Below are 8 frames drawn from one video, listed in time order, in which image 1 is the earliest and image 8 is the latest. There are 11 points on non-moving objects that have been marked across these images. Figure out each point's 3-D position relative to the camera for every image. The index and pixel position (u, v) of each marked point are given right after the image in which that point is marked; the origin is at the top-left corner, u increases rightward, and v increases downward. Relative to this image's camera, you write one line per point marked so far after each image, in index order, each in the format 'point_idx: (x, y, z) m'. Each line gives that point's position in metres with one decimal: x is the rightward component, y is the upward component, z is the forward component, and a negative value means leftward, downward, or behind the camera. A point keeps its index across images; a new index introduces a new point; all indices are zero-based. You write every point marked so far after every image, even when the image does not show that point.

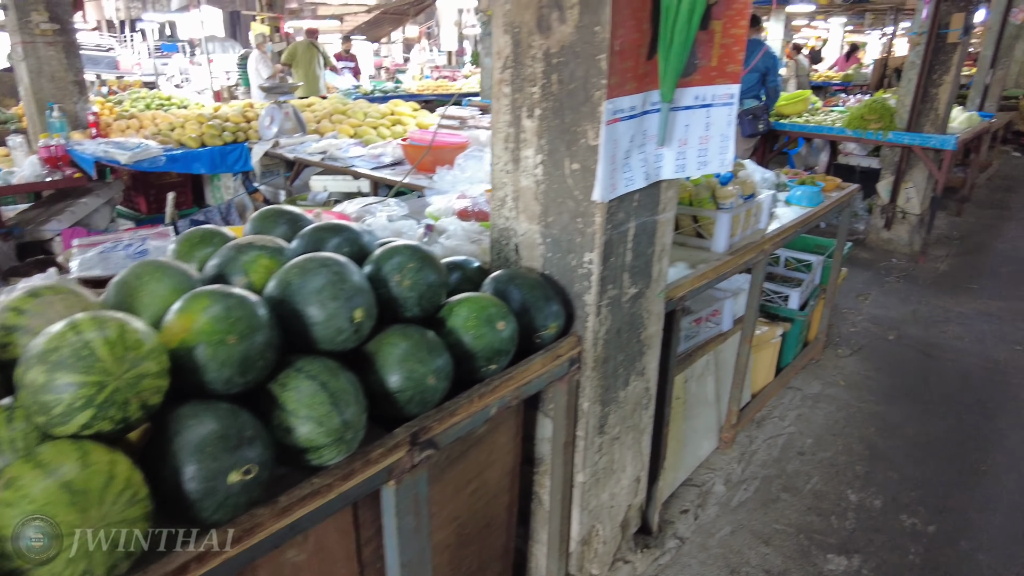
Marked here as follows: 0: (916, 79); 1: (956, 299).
0: (+2.6, +1.3, +4.3) m
1: (+2.6, -0.1, +3.8) m
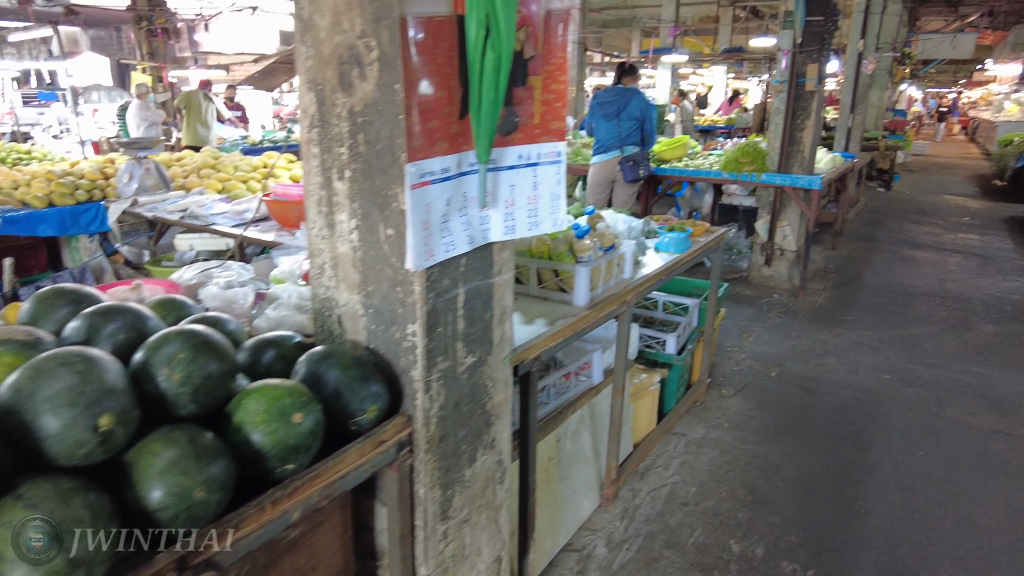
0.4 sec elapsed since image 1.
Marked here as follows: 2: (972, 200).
0: (+1.8, +1.1, +4.5) m
1: (+1.9, -0.3, +4.0) m
2: (+6.5, +1.3, +9.3) m
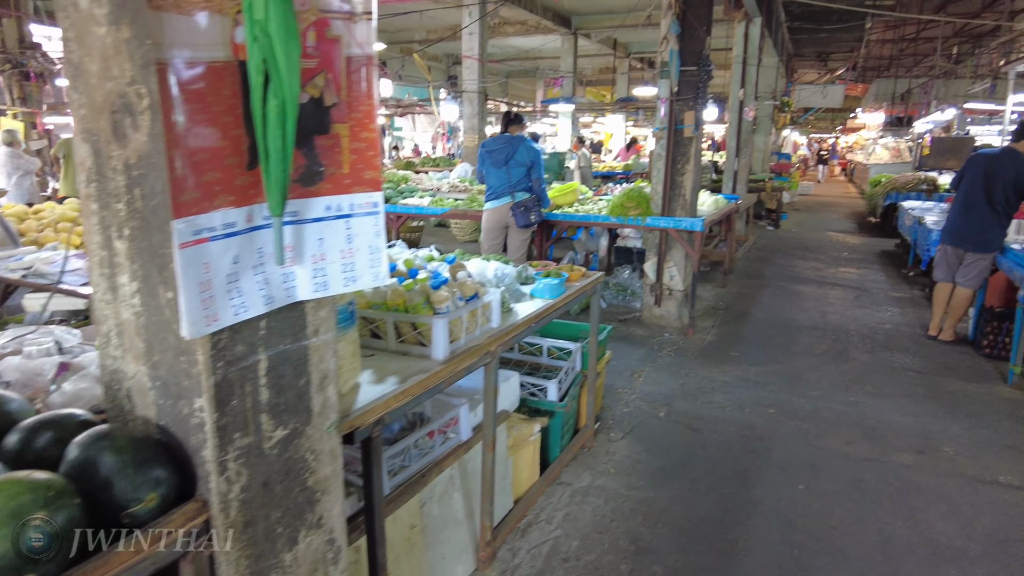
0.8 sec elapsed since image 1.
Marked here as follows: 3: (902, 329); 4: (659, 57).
0: (+1.1, +0.8, +4.7) m
1: (+1.3, -0.5, +4.1) m
2: (+5.1, +0.8, +10.0) m
3: (+3.2, -0.3, +5.4) m
4: (+1.0, +1.6, +4.6) m
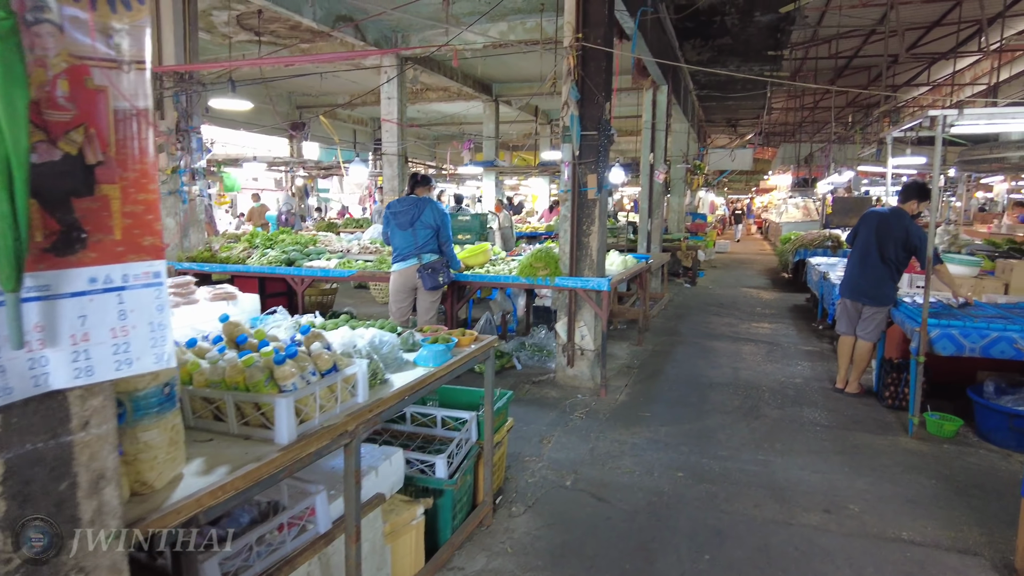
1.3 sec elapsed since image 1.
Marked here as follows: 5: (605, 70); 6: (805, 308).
0: (+0.4, +0.4, +4.7) m
1: (+0.7, -0.9, +4.0) m
2: (+3.9, 0.0, +10.3) m
3: (+2.5, -0.8, +5.5) m
4: (+0.3, +1.2, +4.7) m
5: (+0.6, +1.5, +4.5) m
6: (+3.9, -0.3, +8.8) m
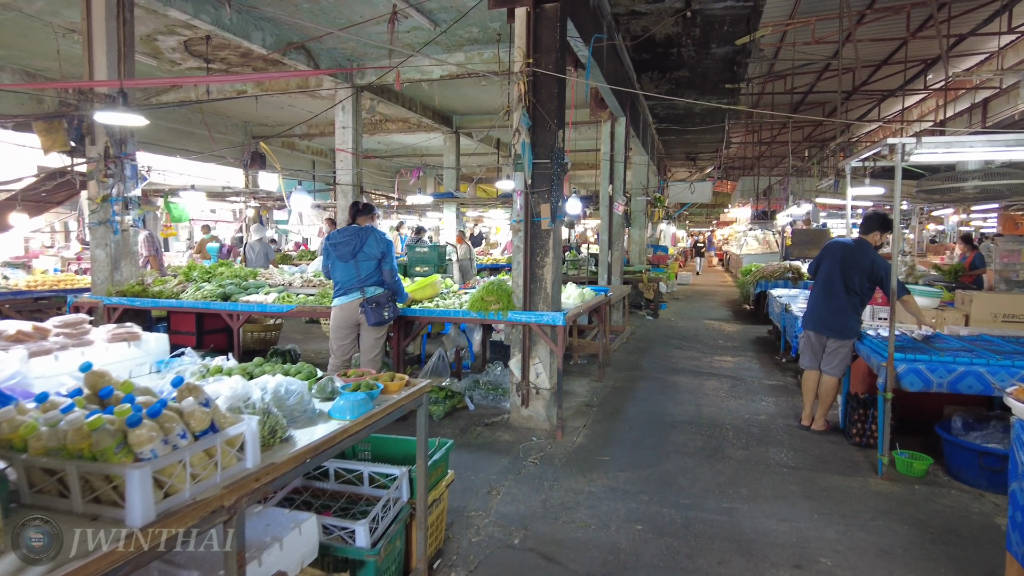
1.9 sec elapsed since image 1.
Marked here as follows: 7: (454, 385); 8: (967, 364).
0: (+0.1, +0.2, +4.4) m
1: (+0.4, -1.1, +3.7) m
2: (+3.3, -0.6, +10.2) m
3: (+2.1, -1.0, +5.3) m
4: (0.0, +0.9, +4.4) m
5: (+0.3, +1.3, +4.4) m
6: (+3.4, -0.7, +8.7) m
7: (-0.5, -0.8, +5.3) m
8: (+2.7, -0.5, +3.9) m
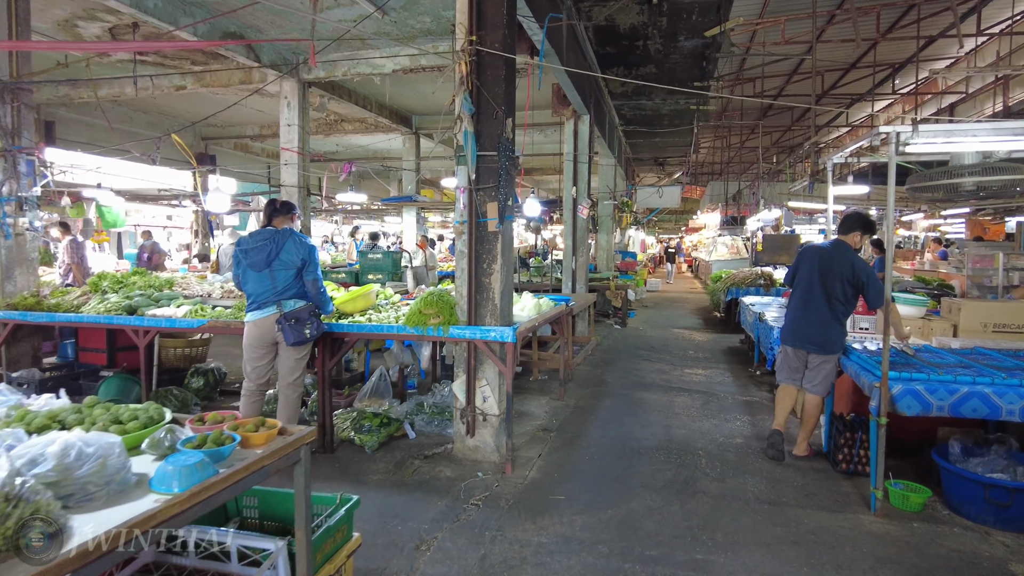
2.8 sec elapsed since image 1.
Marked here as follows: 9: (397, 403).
0: (-0.3, +0.1, +3.8) m
1: (+0.1, -1.1, +3.1) m
2: (+2.7, -0.7, +9.8) m
3: (+1.7, -1.1, +4.7) m
4: (-0.3, +0.9, +3.9) m
5: (0.0, +1.2, +3.8) m
6: (+2.9, -0.8, +8.2) m
7: (-0.8, -0.9, +4.7) m
8: (+2.4, -0.5, +3.4) m
9: (-0.9, -0.9, +5.1) m
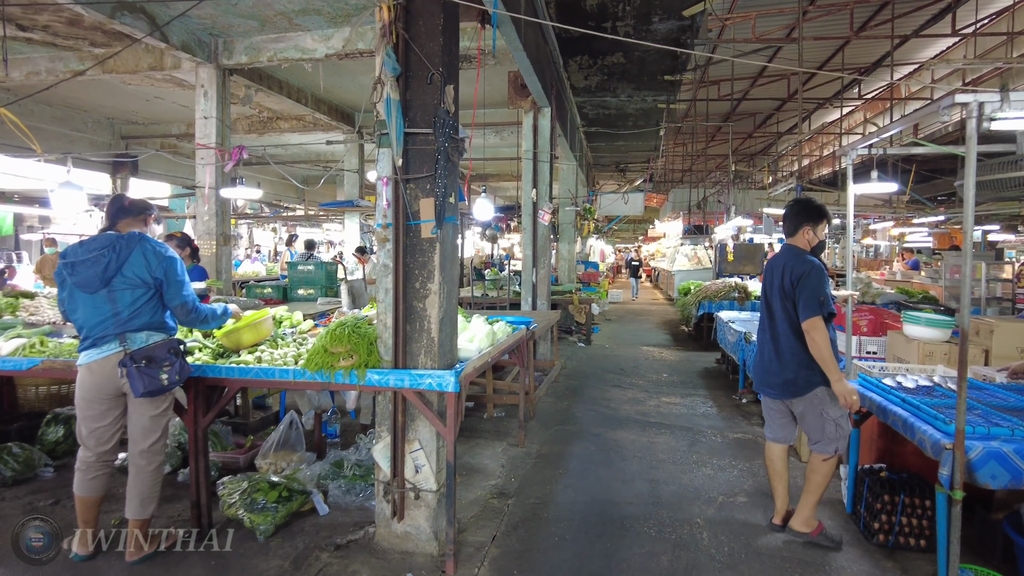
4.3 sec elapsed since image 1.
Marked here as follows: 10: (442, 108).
0: (-0.5, 0.0, +2.8) m
1: (-0.1, -1.2, +2.1) m
2: (+2.1, -0.9, +8.9) m
3: (+1.4, -1.2, +3.8) m
4: (-0.6, +0.7, +2.8) m
5: (-0.3, +1.1, +2.8) m
6: (+2.3, -0.9, +7.4) m
7: (-1.1, -1.0, +3.6) m
8: (+2.2, -0.6, +2.5) m
9: (-1.2, -1.0, +4.0) m
10: (-0.3, +0.8, +2.8) m
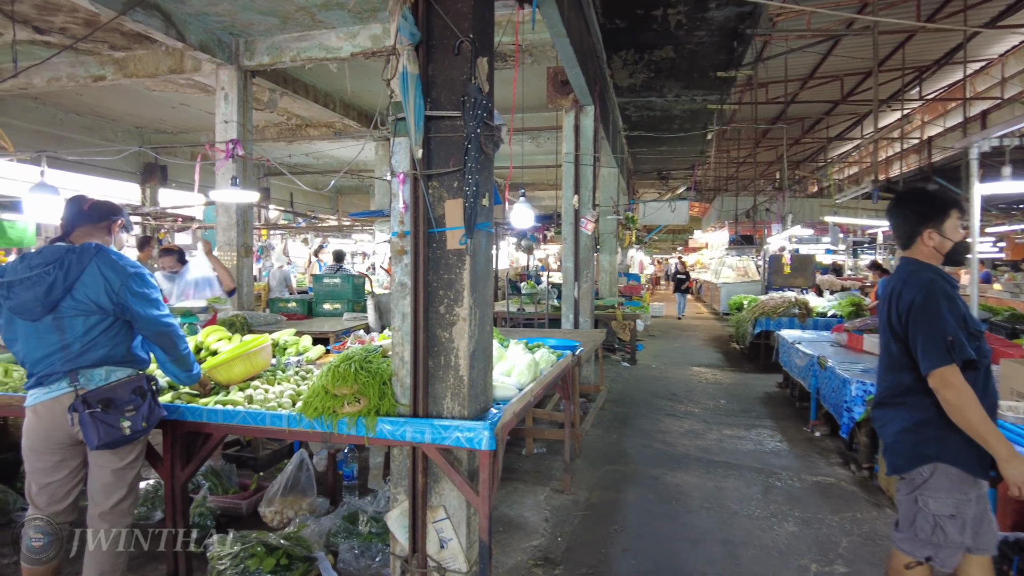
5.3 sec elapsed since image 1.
0: (-0.3, -0.1, +2.2) m
1: (0.0, -1.3, +1.4) m
2: (+2.6, -1.0, +8.2) m
3: (+1.6, -1.3, +3.1) m
4: (-0.4, +0.7, +2.3) m
5: (-0.1, +1.0, +2.2) m
6: (+2.7, -1.1, +6.6) m
7: (-0.9, -1.1, +3.0) m
8: (+2.3, -0.7, +1.8) m
9: (-1.0, -1.1, +3.4) m
10: (-0.1, +0.7, +2.2) m
